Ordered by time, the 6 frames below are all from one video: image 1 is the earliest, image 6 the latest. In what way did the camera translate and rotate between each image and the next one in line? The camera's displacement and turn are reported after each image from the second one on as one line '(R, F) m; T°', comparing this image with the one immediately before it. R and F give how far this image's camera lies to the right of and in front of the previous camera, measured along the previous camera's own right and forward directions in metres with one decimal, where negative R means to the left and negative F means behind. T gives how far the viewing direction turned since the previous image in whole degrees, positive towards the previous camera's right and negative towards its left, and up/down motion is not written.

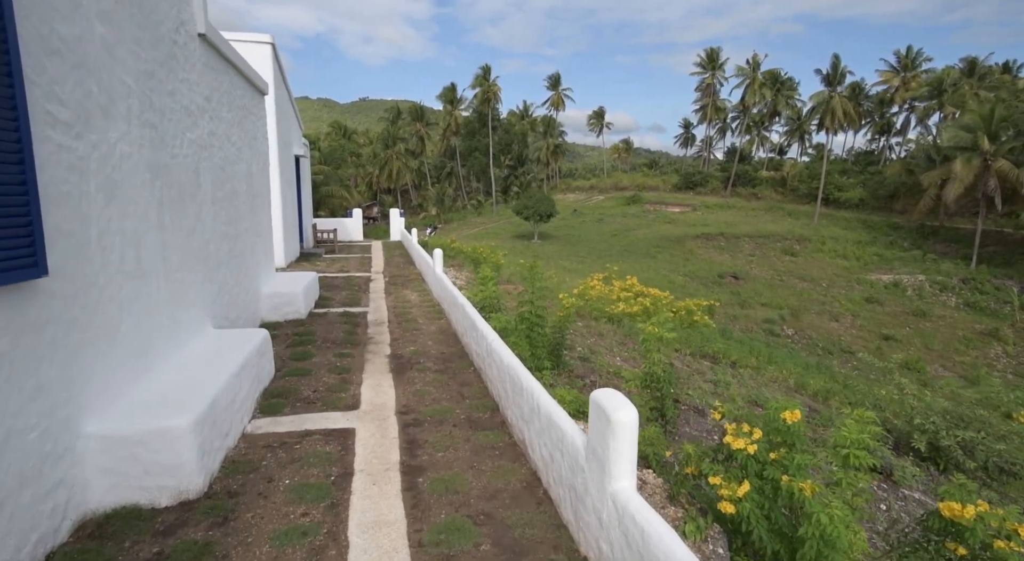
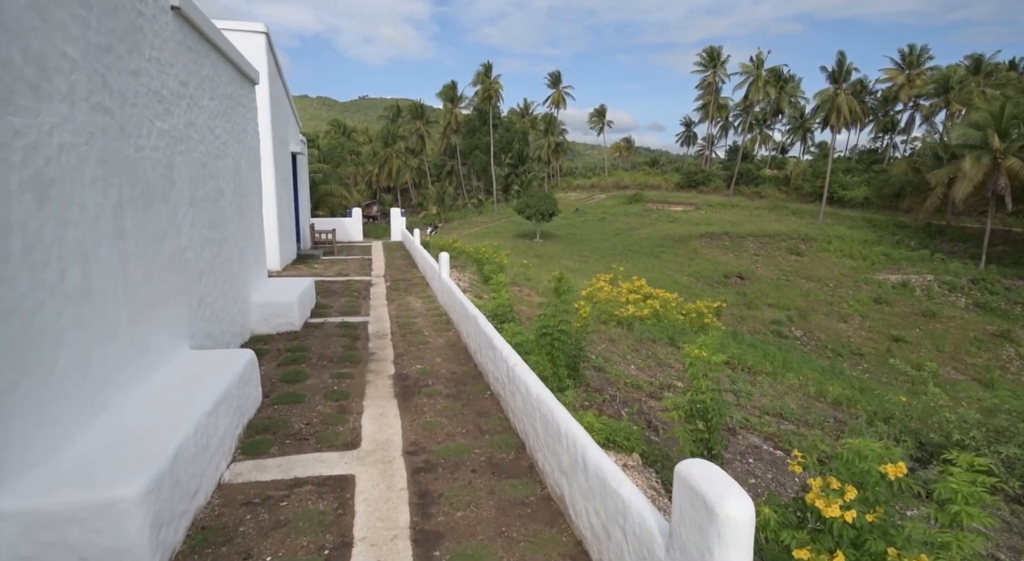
(-0.2, +0.6) m; 0°
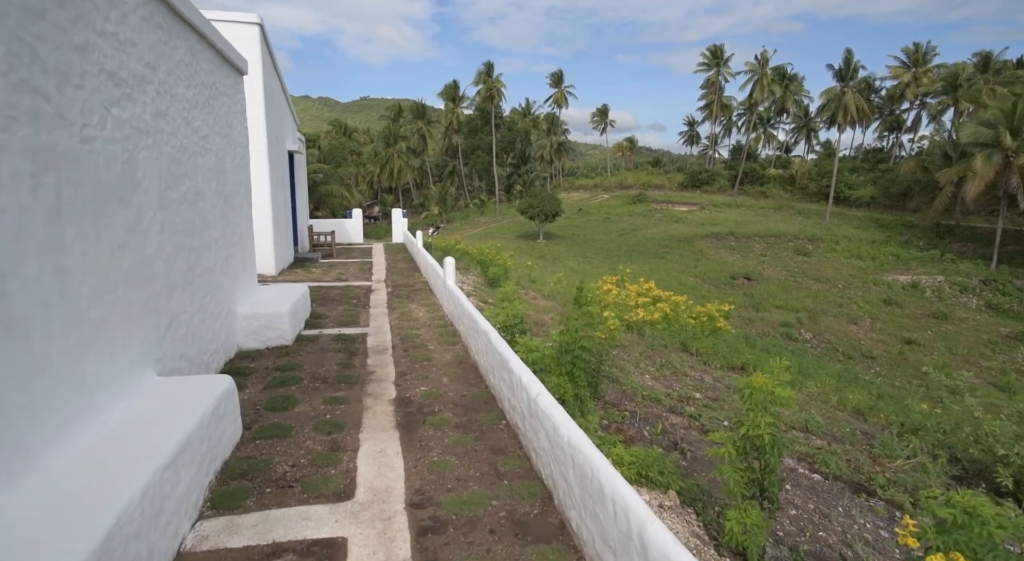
(-0.1, +0.6) m; 0°
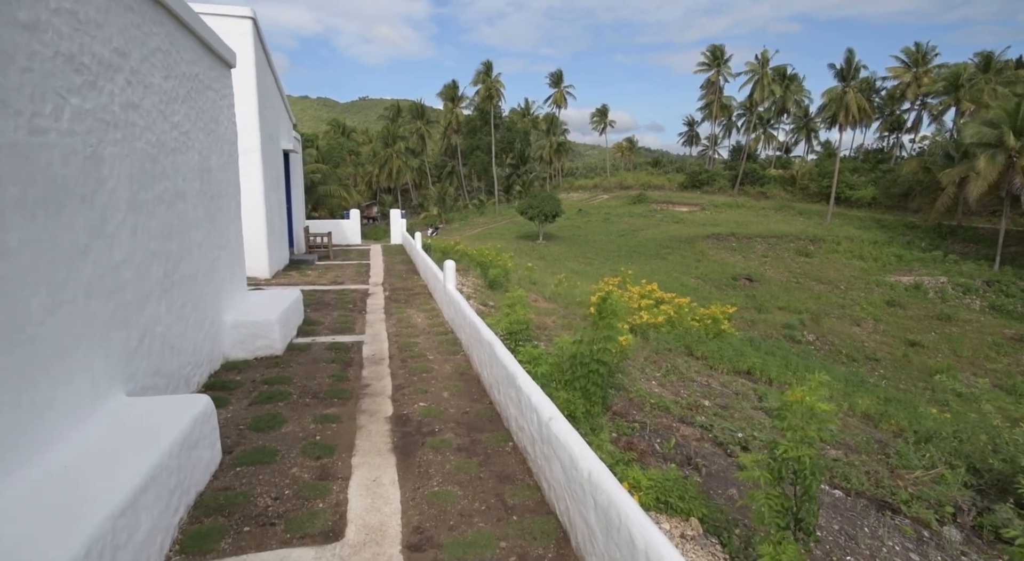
(-0.1, +0.3) m; 0°
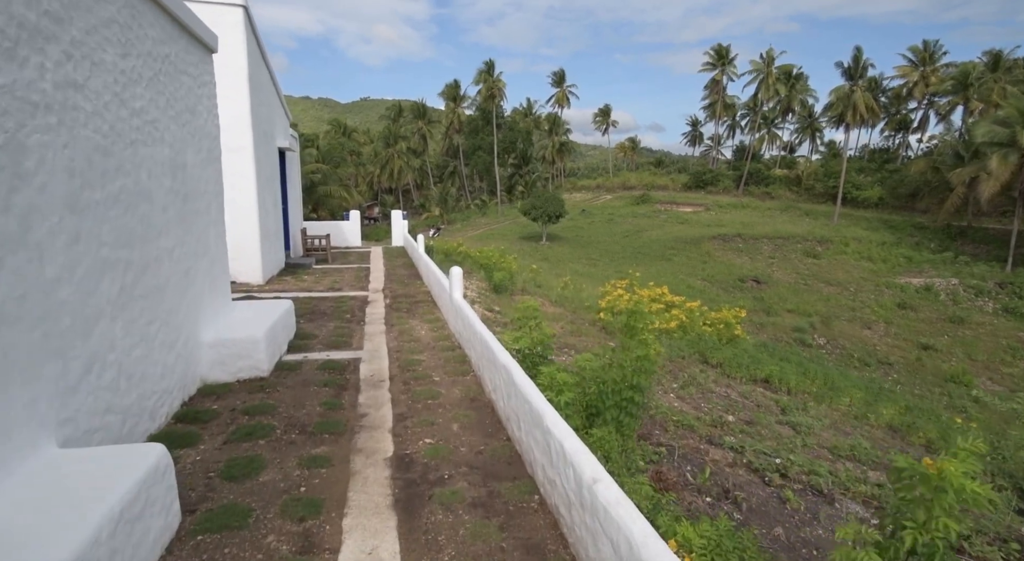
(-0.1, +0.6) m; 0°
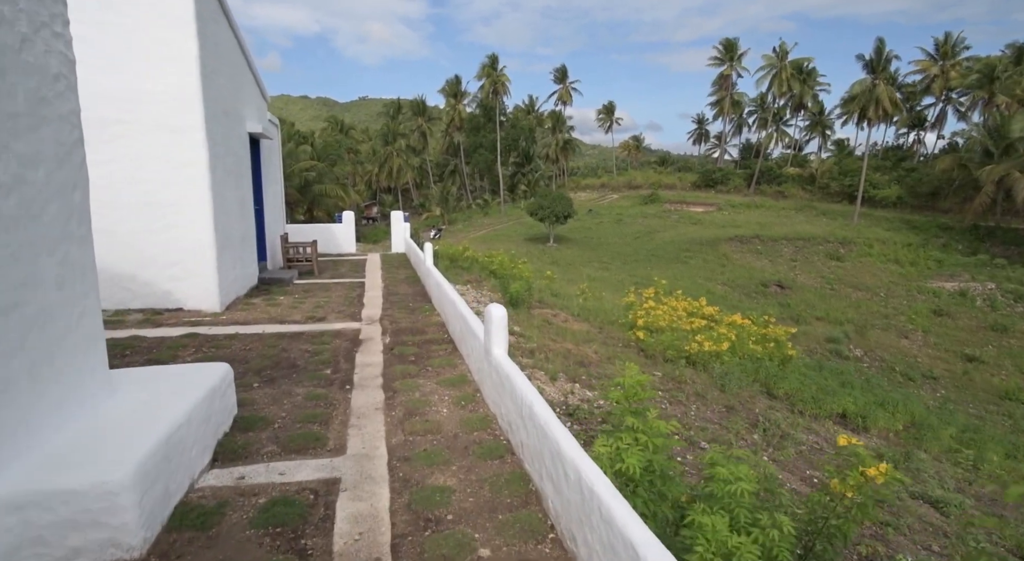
(-0.6, +2.3) m; 0°
